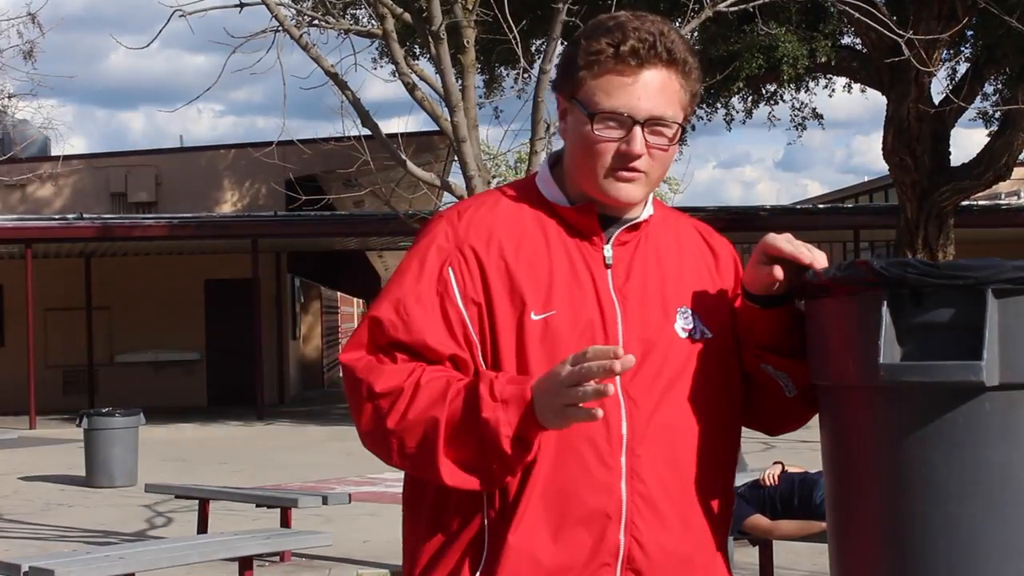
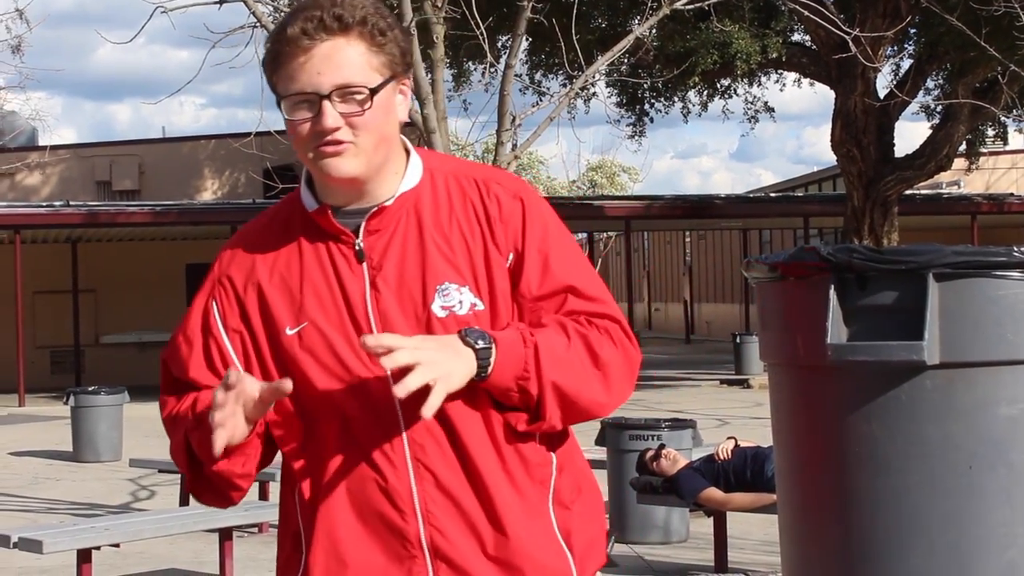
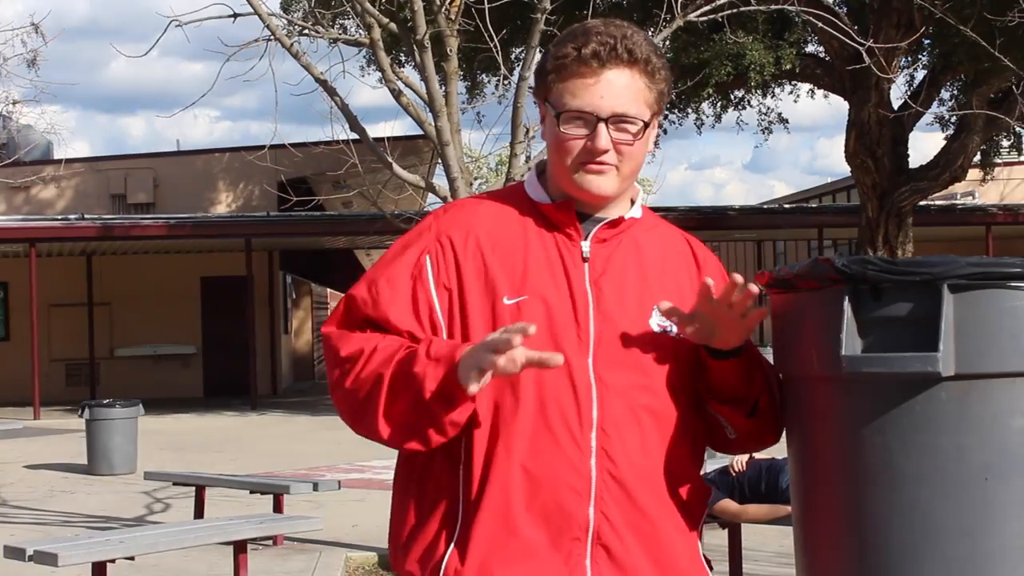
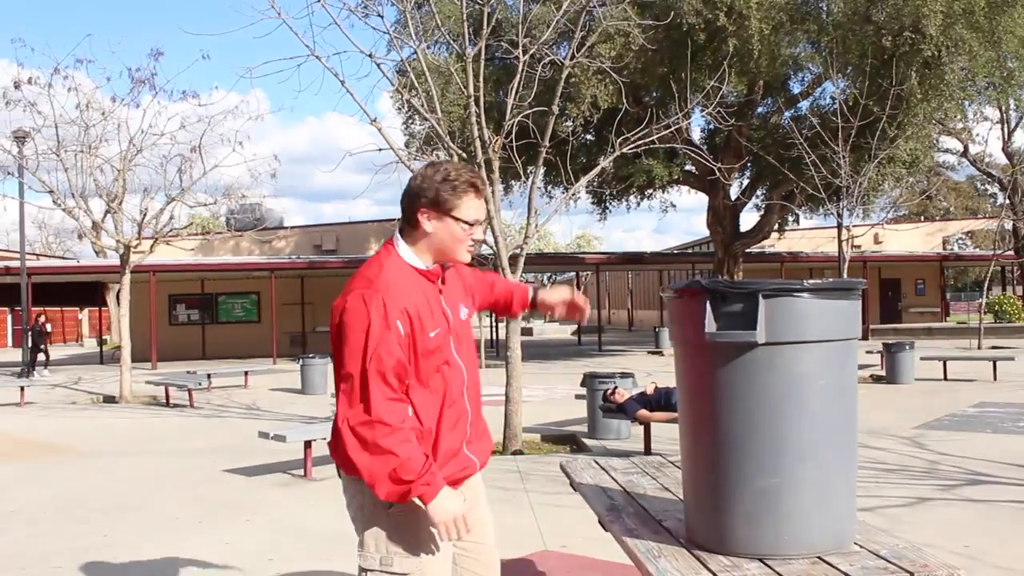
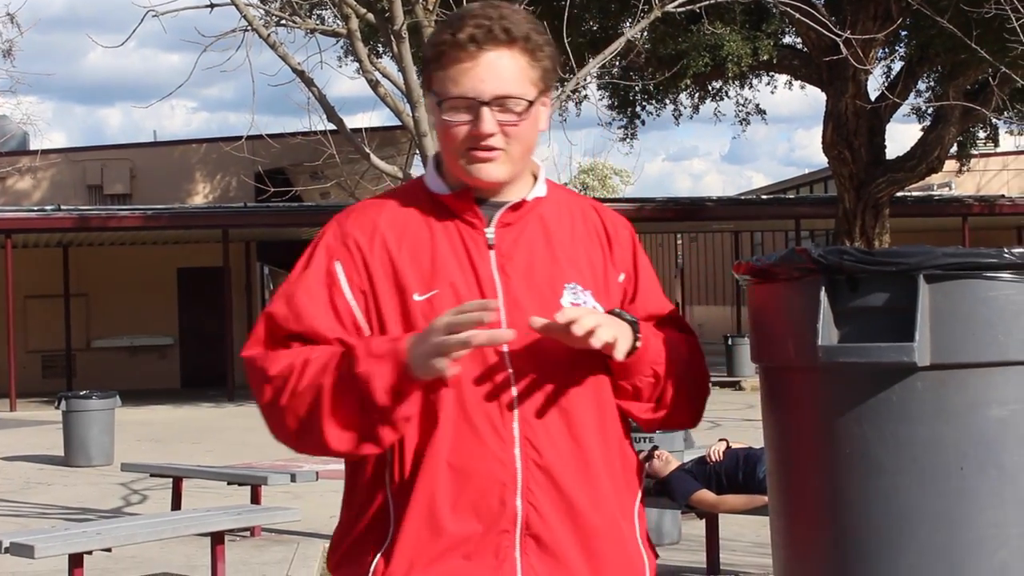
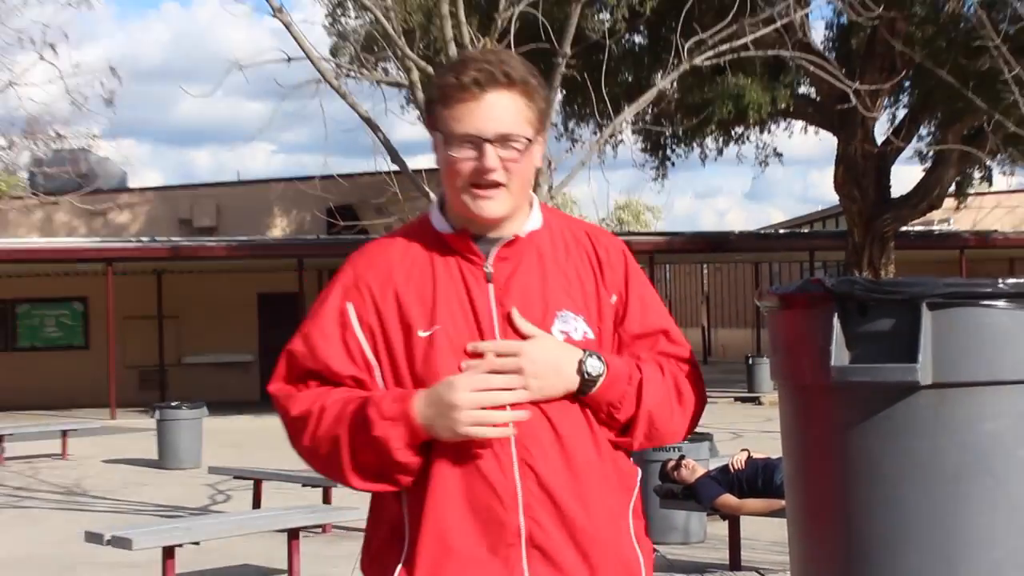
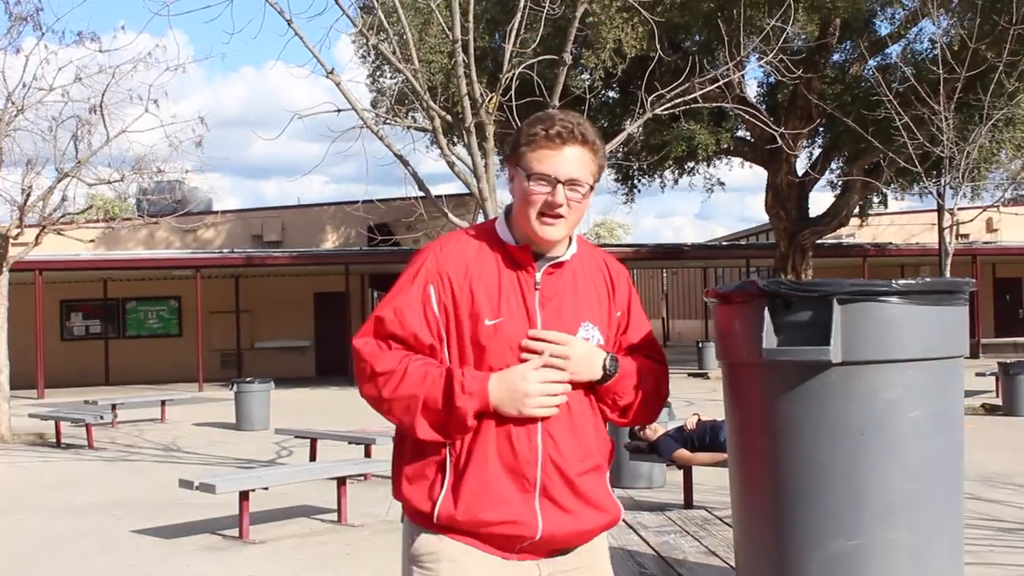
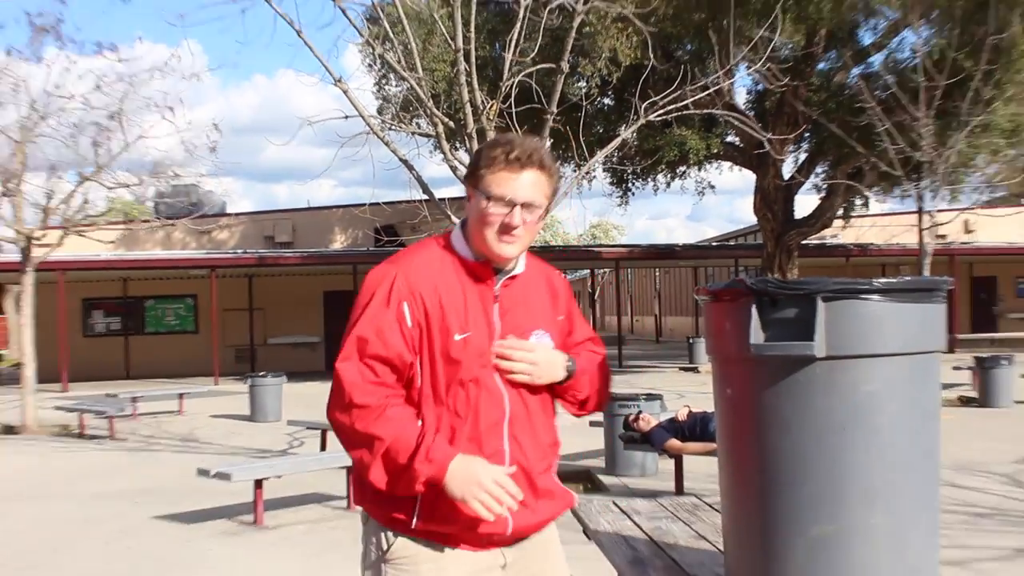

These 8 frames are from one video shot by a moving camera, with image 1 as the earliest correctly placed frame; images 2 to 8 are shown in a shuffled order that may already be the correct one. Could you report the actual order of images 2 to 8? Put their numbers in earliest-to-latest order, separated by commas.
3, 5, 2, 6, 7, 8, 4
